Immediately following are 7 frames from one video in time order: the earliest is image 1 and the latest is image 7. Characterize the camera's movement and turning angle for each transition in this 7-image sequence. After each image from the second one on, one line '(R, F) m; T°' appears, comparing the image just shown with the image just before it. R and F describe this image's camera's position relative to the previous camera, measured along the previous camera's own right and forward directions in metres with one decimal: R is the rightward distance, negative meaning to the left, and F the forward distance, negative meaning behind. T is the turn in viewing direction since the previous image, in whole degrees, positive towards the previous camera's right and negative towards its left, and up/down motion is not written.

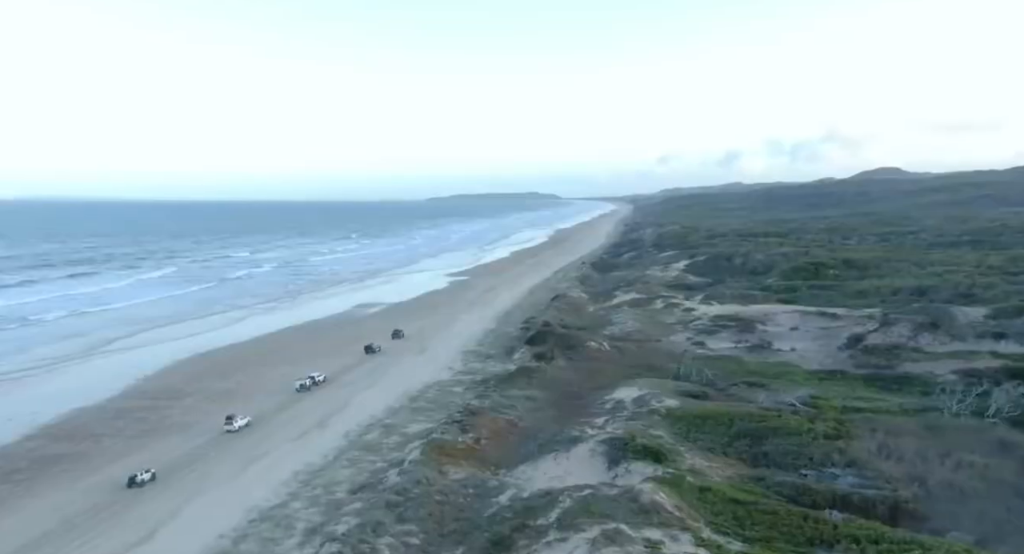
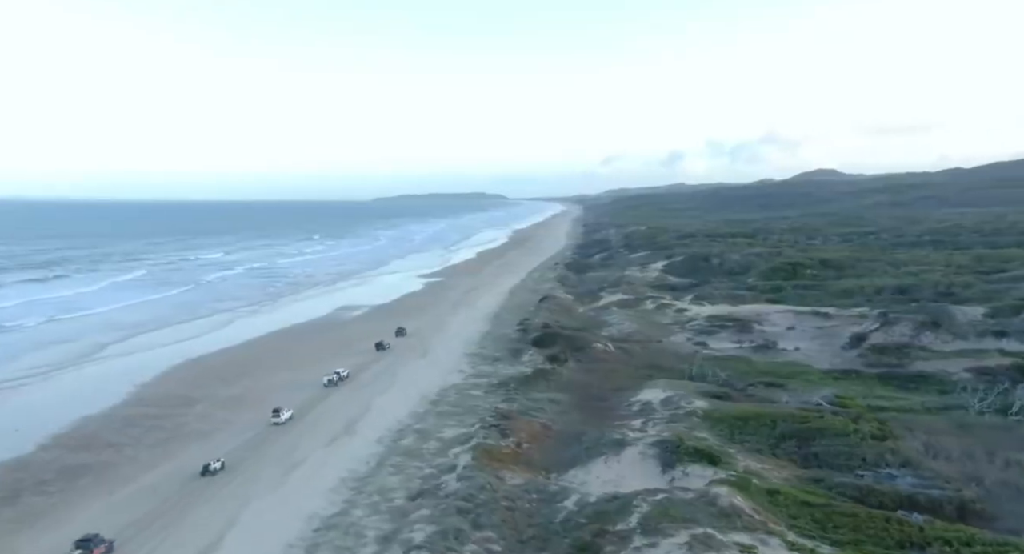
(-1.4, +0.2) m; +2°
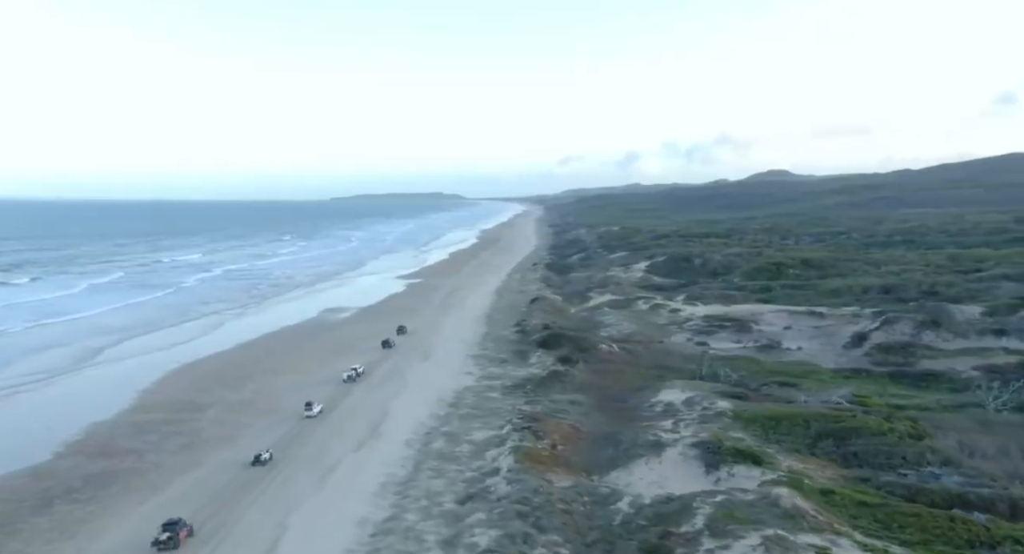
(-1.1, +0.1) m; +1°
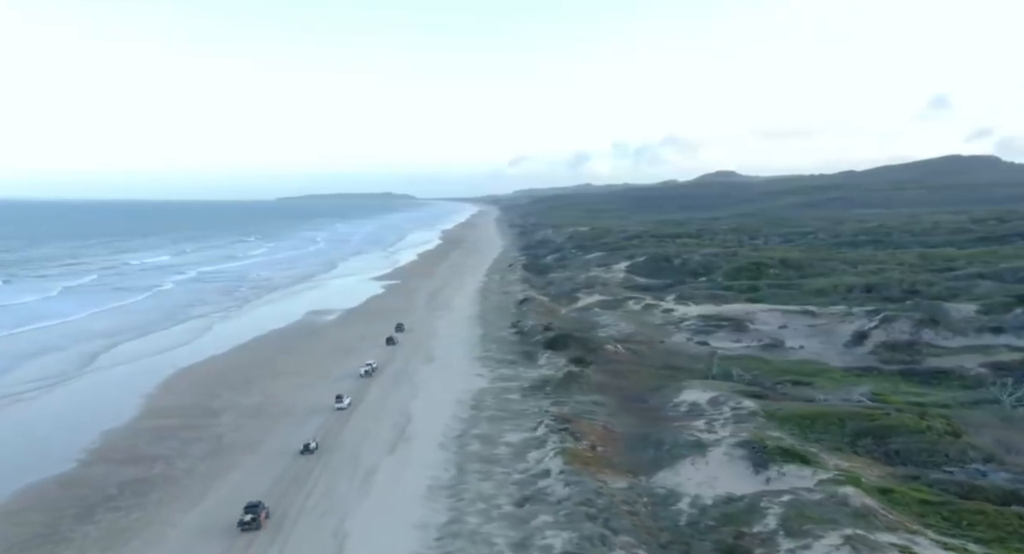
(-1.2, +0.1) m; +2°
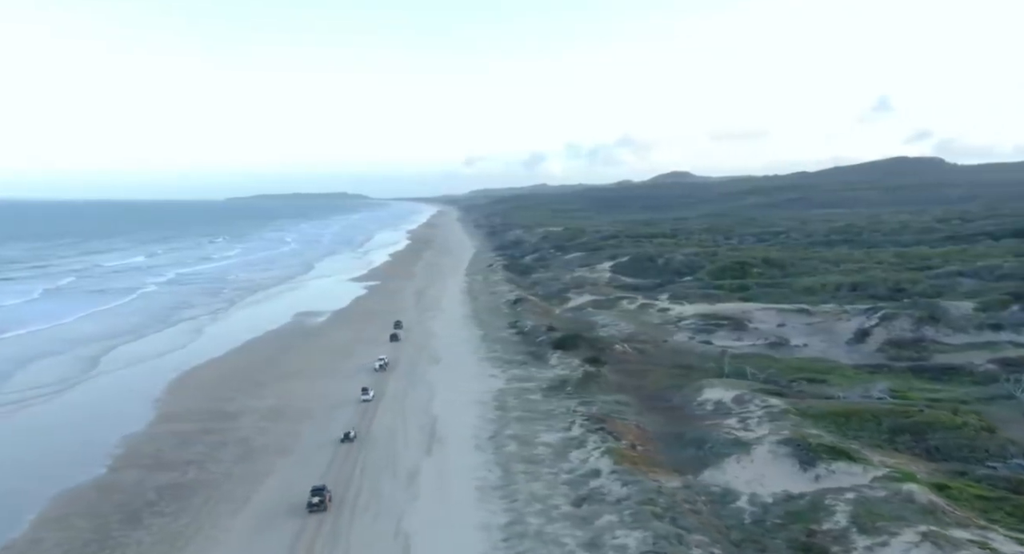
(-1.2, 0.0) m; +1°
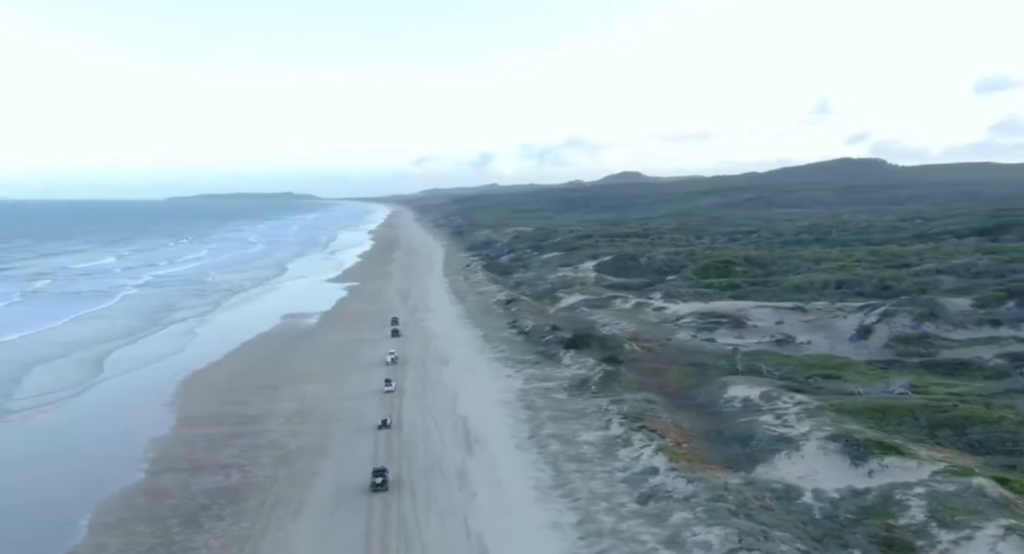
(-1.4, 0.0) m; +1°
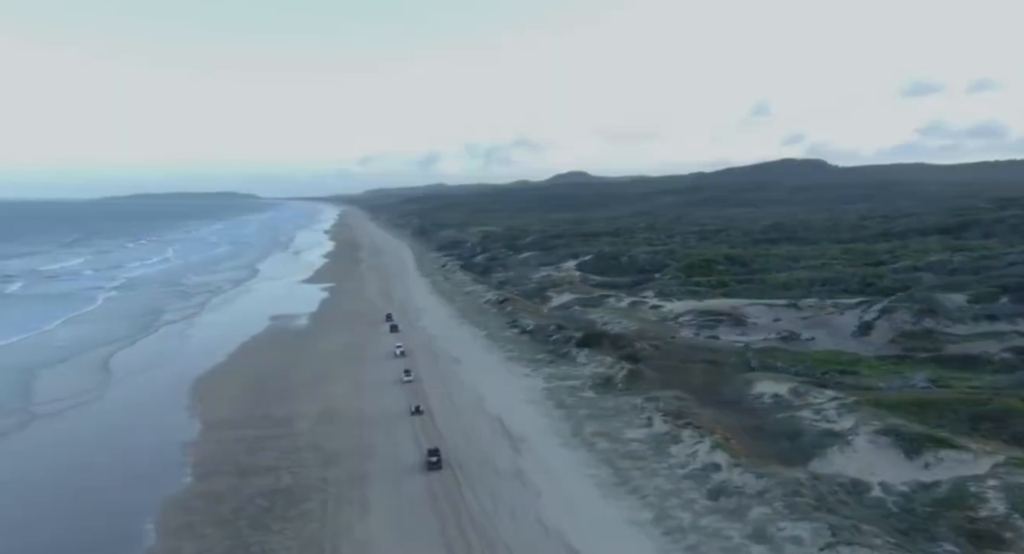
(-1.5, -0.1) m; +2°
